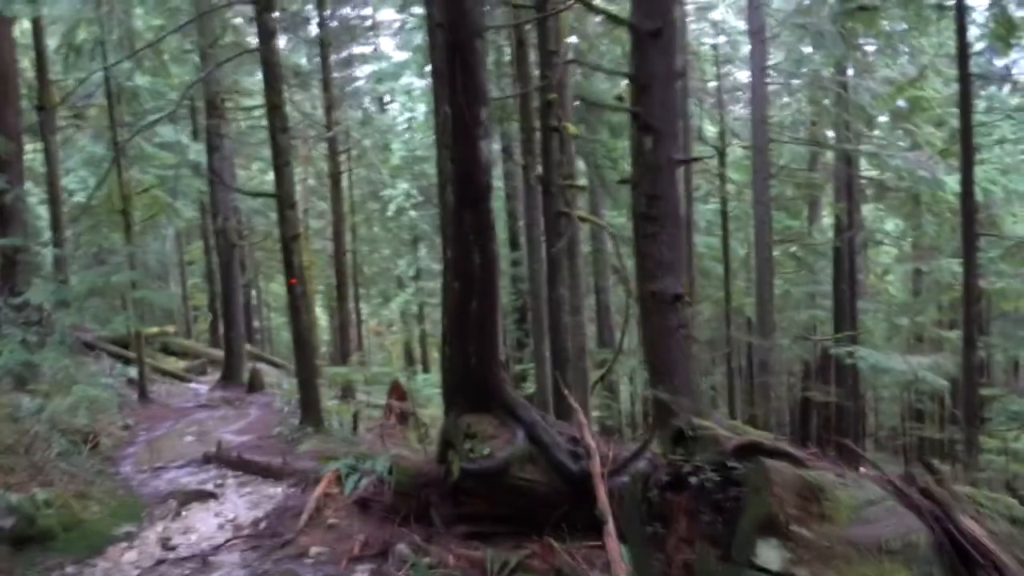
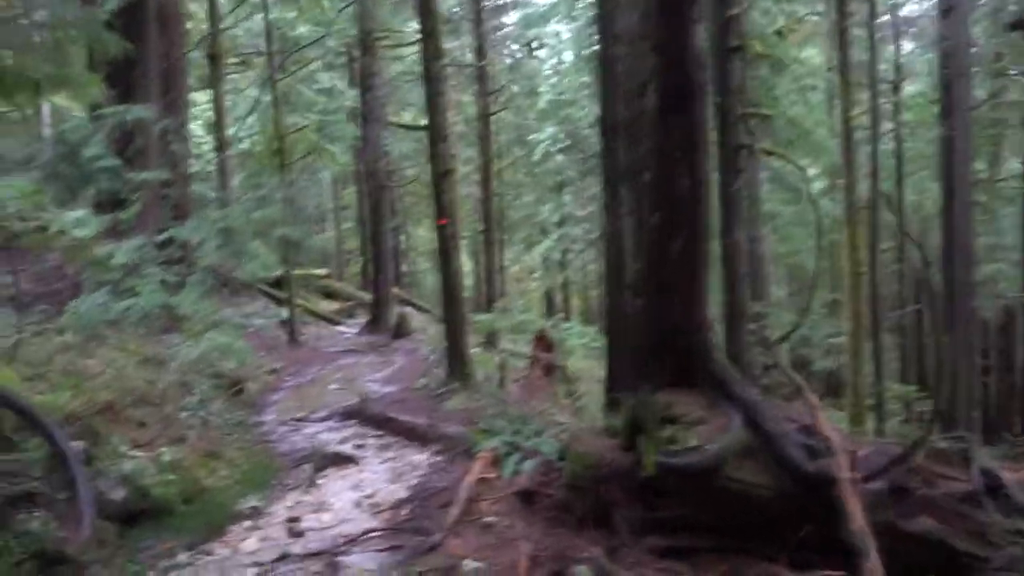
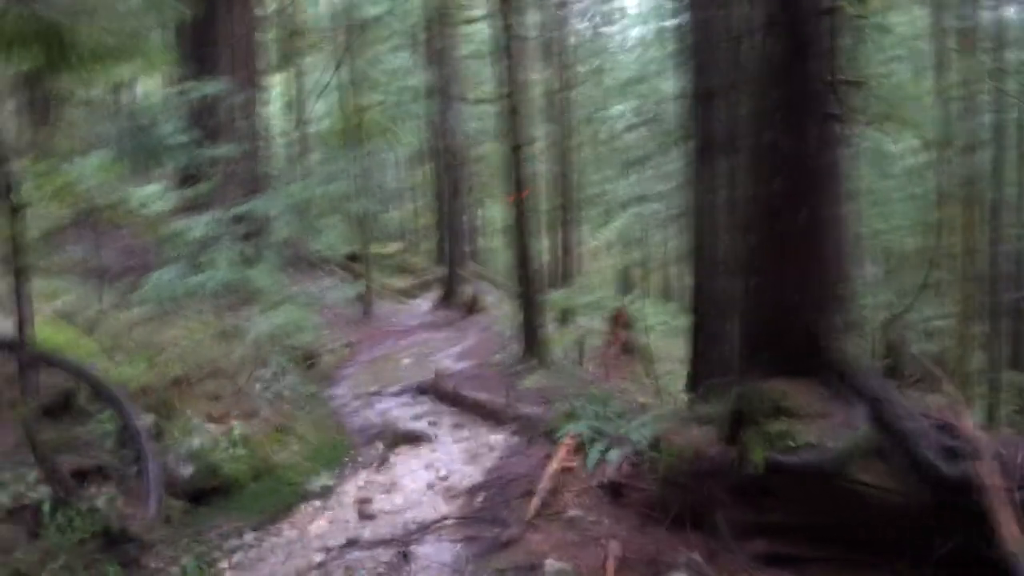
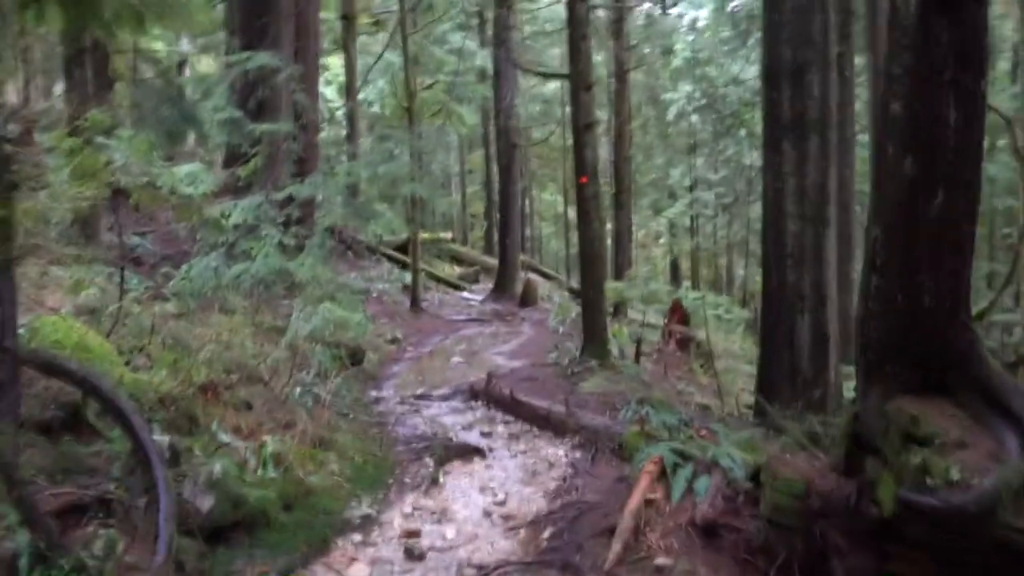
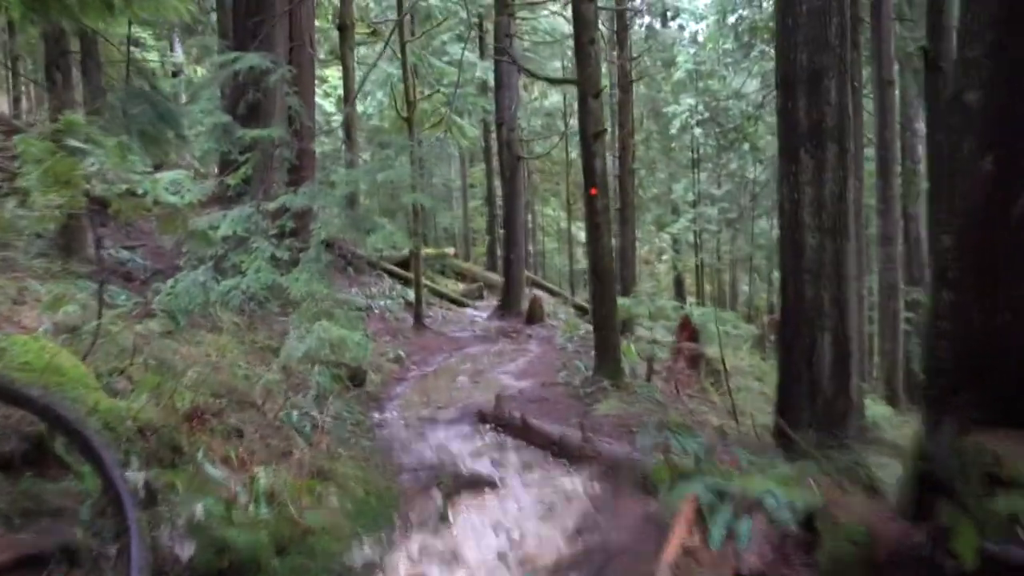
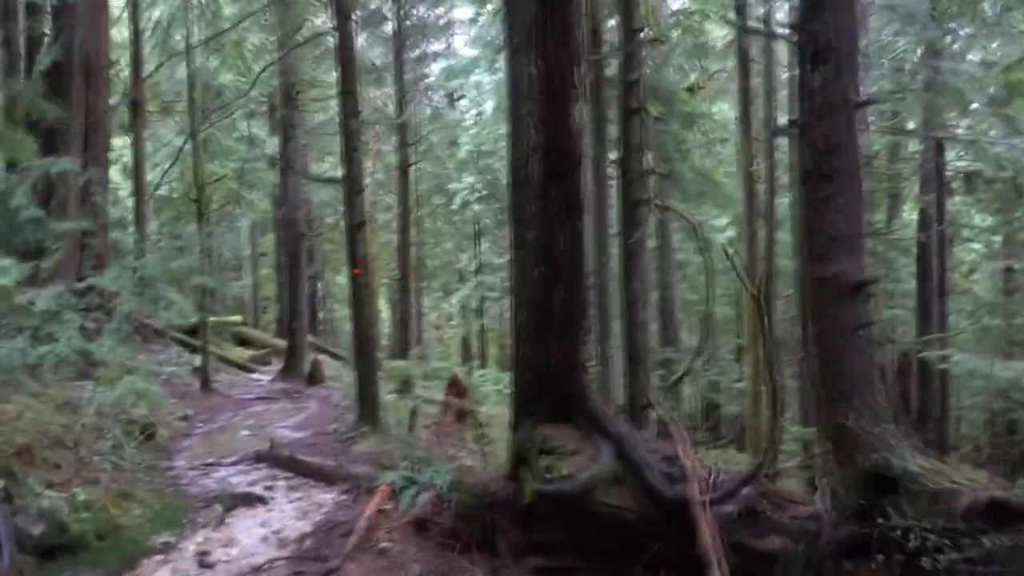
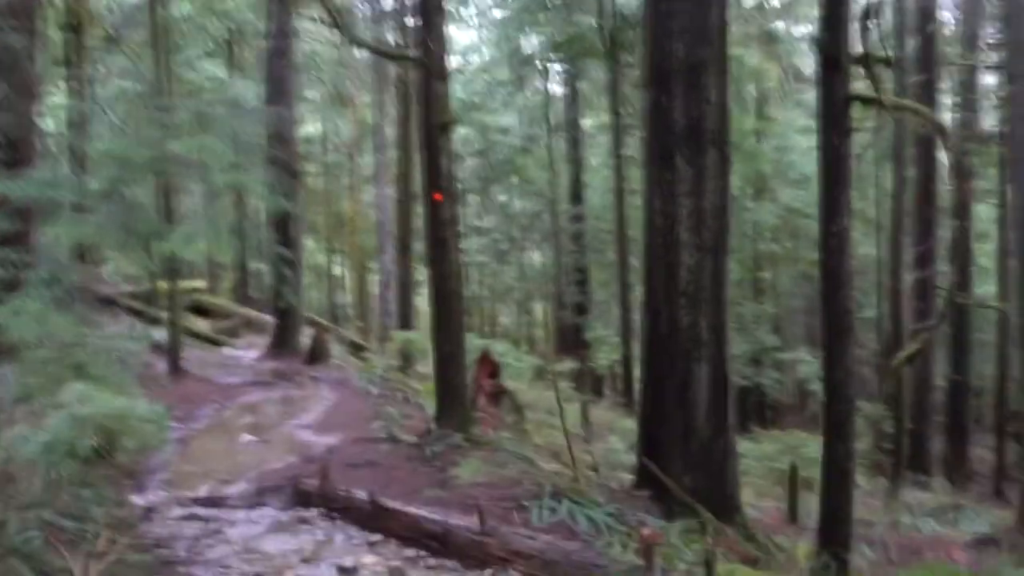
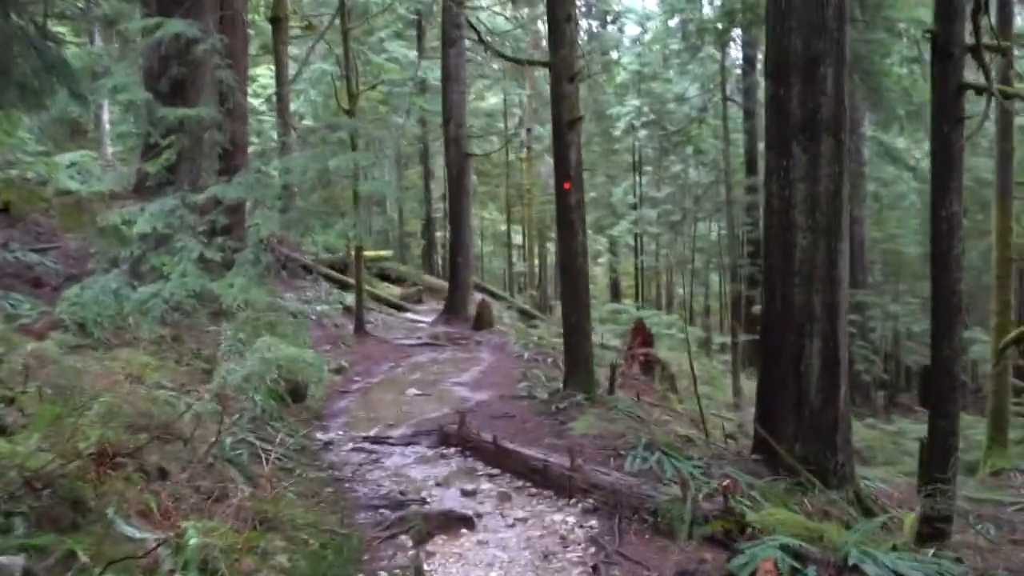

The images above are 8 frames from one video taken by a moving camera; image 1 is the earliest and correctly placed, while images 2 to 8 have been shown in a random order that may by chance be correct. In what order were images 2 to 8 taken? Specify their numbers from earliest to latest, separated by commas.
6, 2, 3, 4, 5, 8, 7
